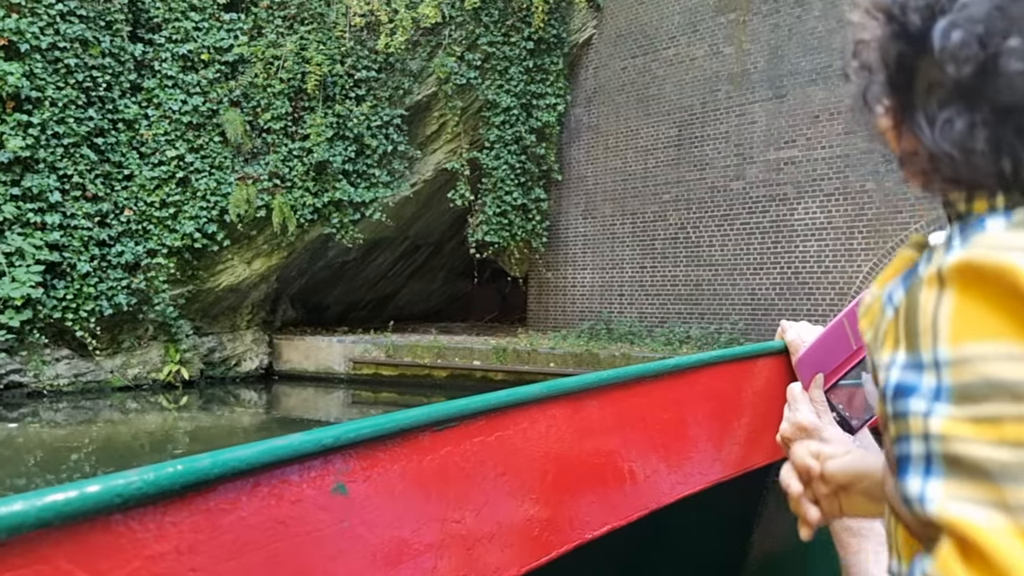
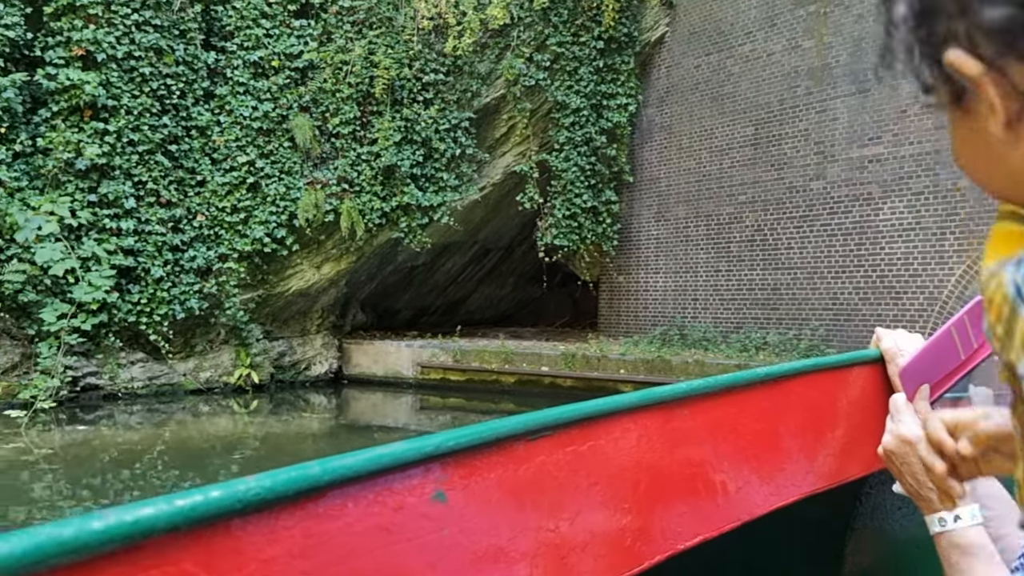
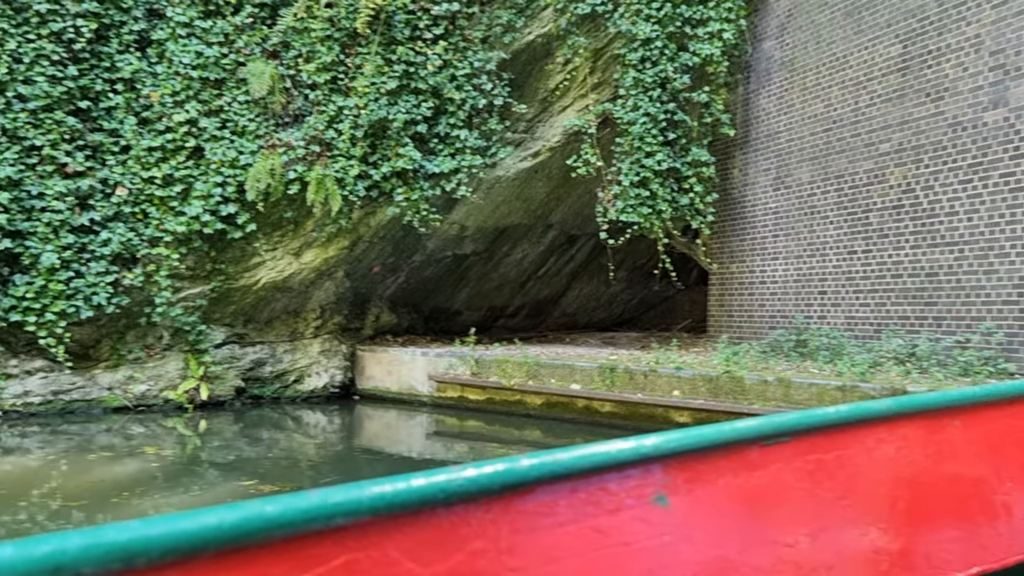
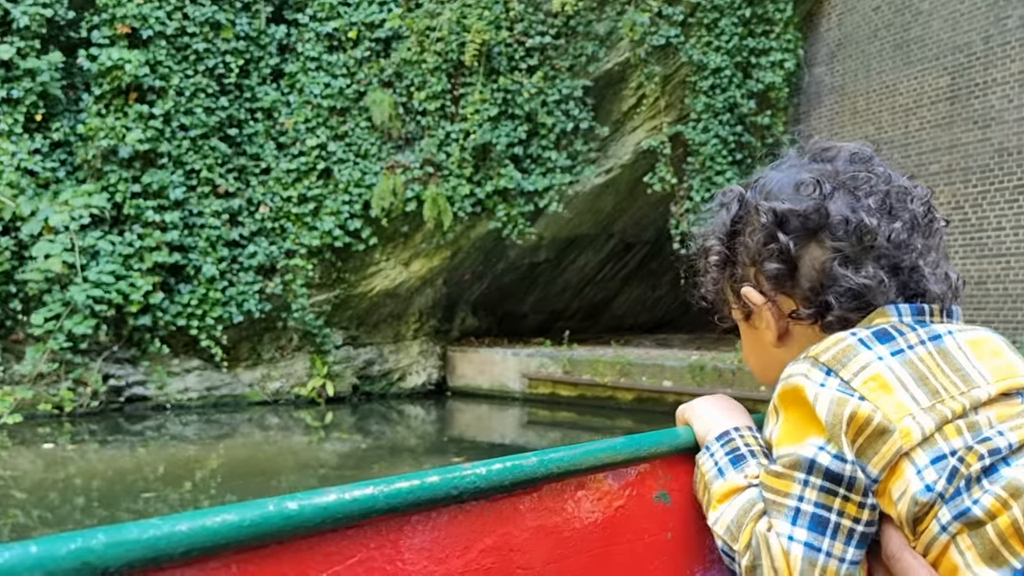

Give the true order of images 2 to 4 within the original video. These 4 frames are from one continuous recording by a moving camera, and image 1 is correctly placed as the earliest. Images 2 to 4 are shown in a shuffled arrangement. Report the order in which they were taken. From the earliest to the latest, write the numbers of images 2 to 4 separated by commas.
2, 4, 3
